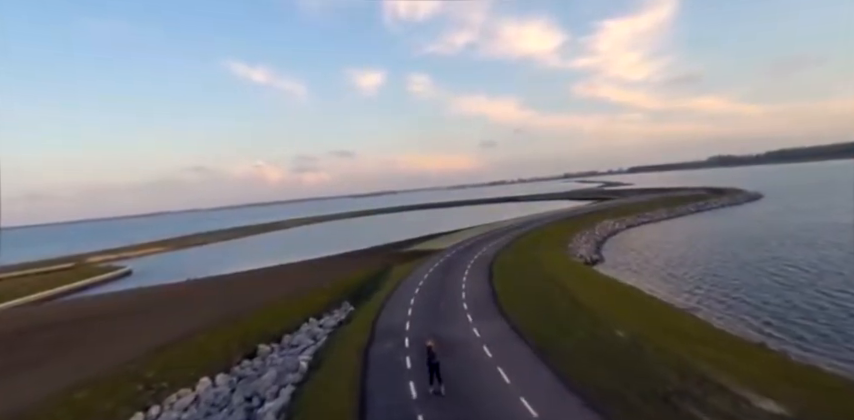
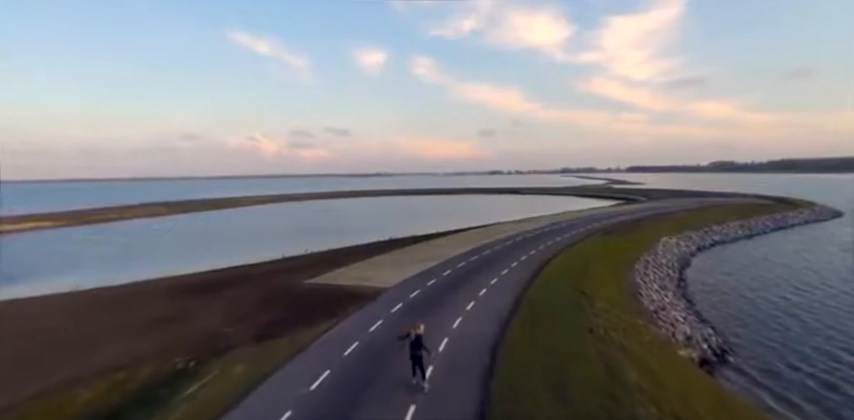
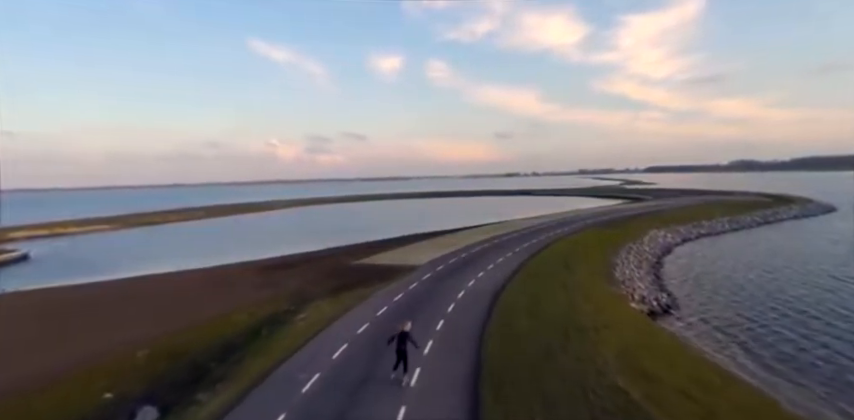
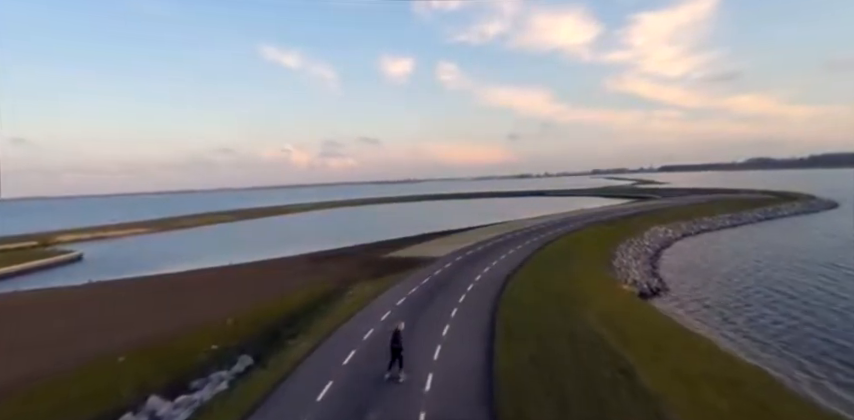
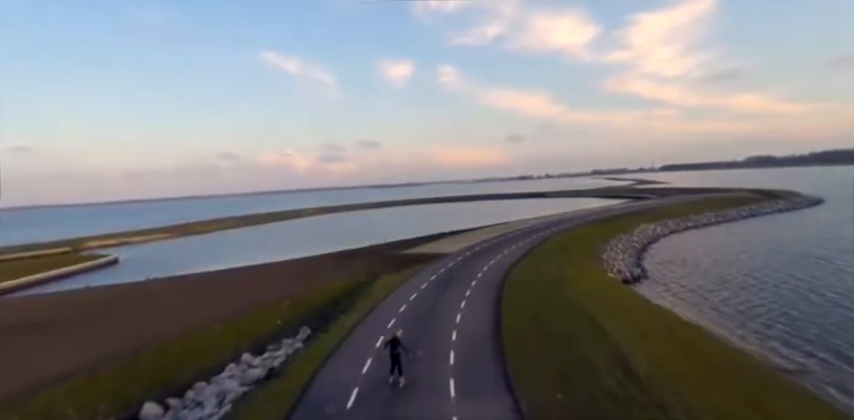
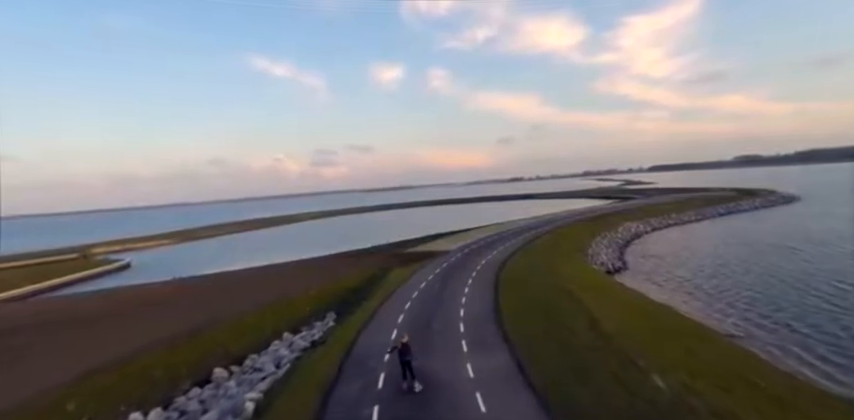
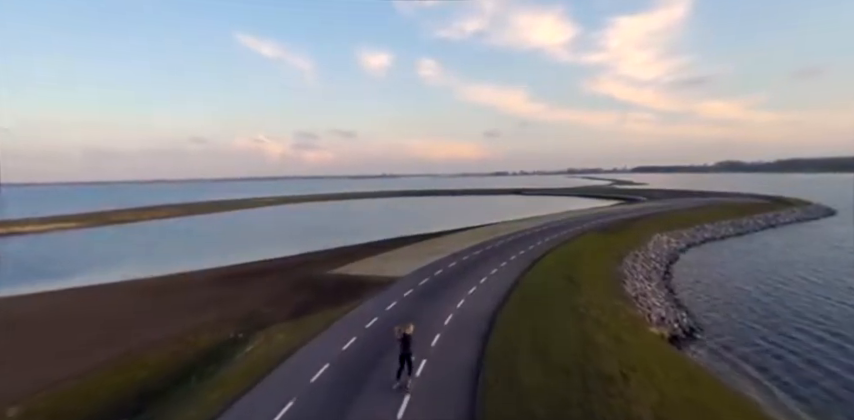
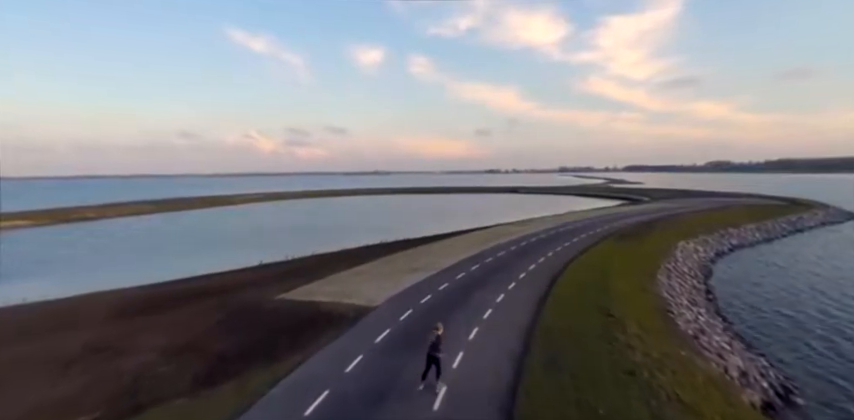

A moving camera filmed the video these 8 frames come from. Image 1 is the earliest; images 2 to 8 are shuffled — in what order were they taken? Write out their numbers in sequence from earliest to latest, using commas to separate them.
6, 5, 4, 3, 7, 2, 8
